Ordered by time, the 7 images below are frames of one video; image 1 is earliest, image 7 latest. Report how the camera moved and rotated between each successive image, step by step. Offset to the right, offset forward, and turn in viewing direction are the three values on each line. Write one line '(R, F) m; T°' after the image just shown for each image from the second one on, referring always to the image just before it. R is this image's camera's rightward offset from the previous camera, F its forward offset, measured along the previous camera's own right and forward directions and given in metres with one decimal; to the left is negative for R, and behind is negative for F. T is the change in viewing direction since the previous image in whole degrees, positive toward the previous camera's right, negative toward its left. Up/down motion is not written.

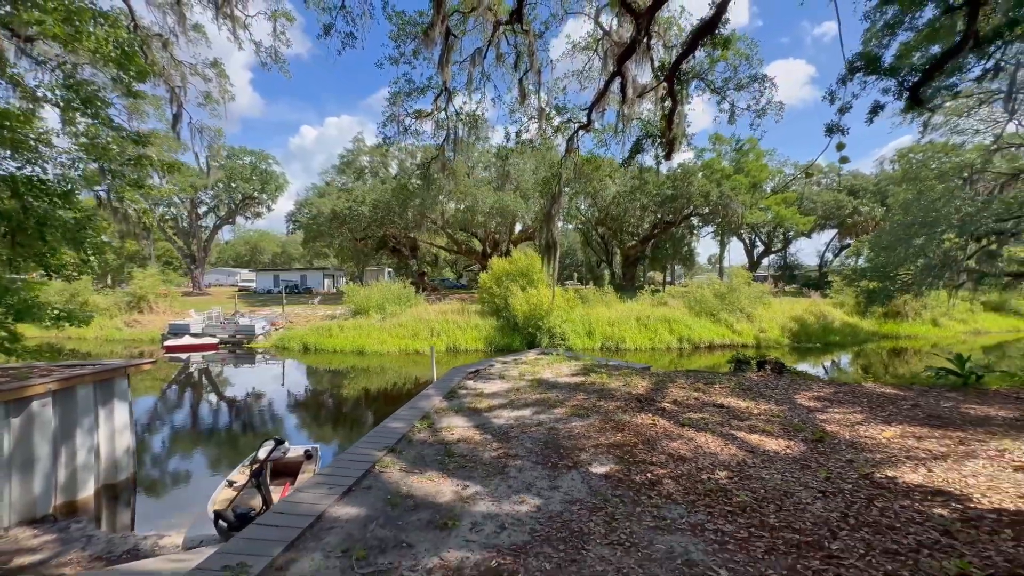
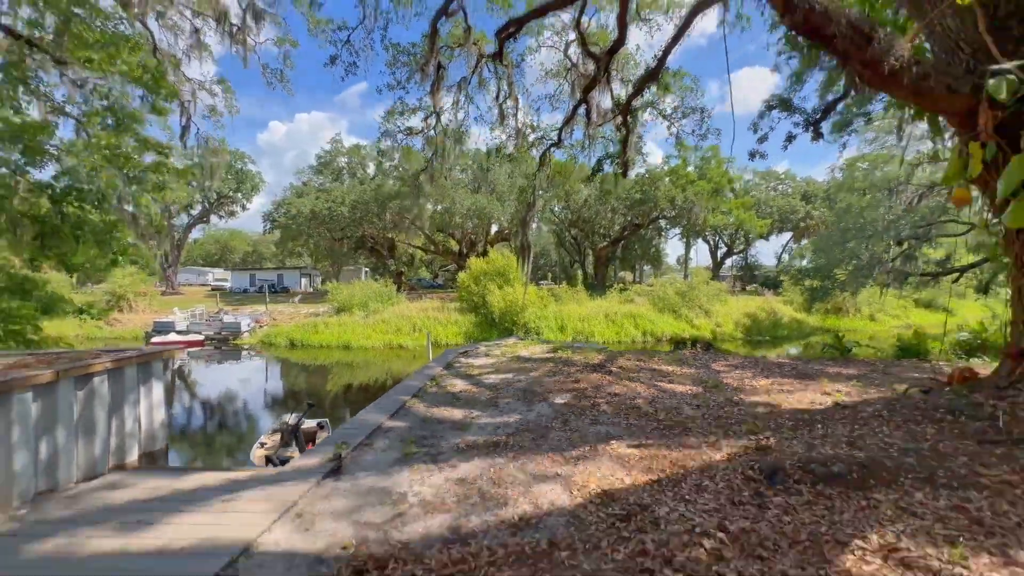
(-0.1, -1.4) m; +3°
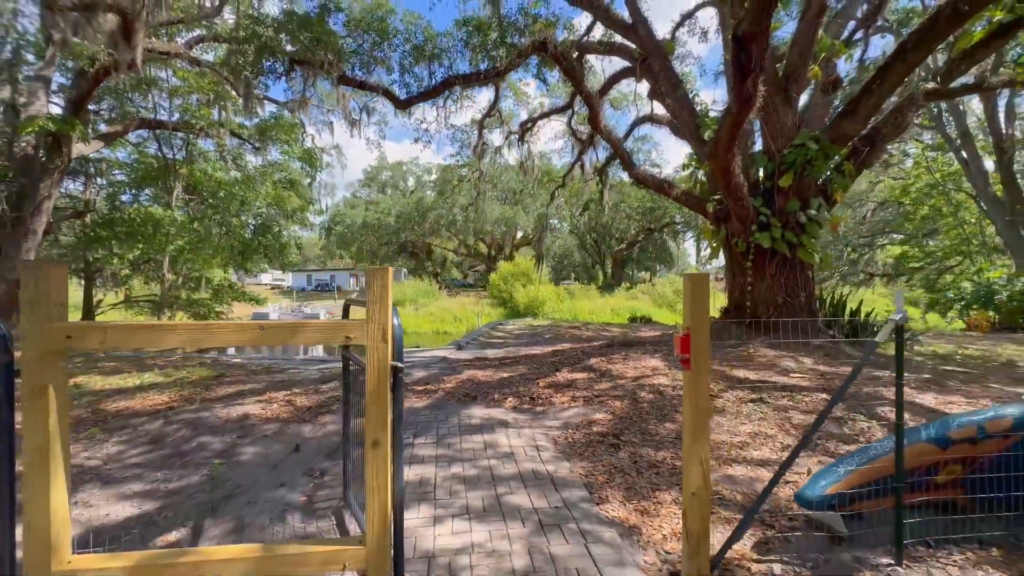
(+0.3, -5.1) m; -3°
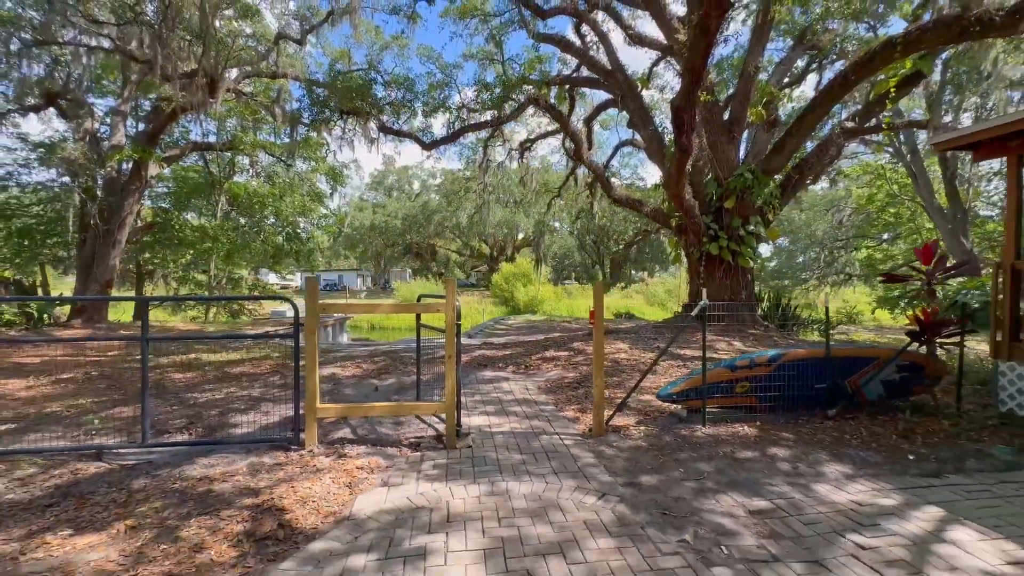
(0.0, -1.9) m; 0°
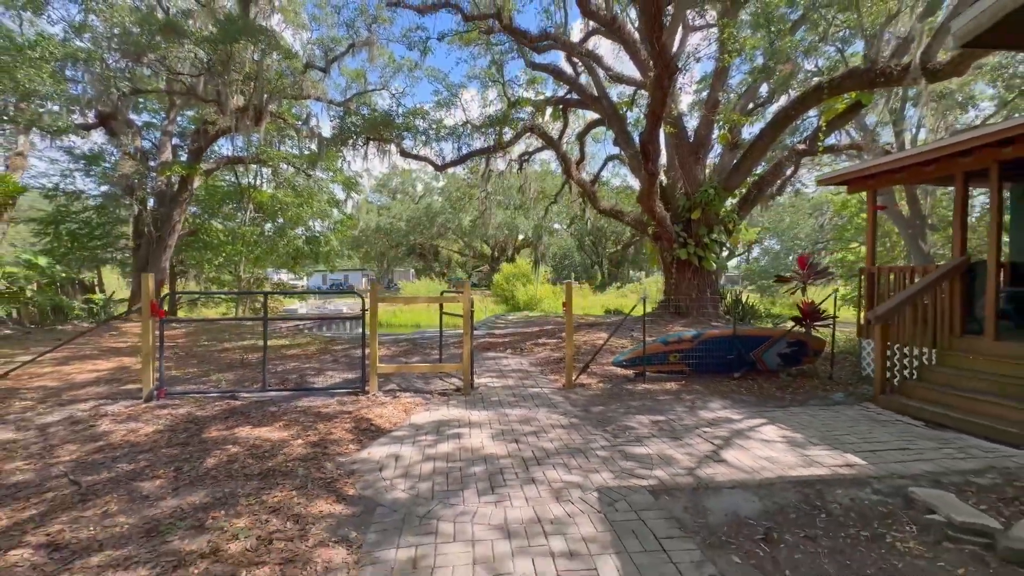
(0.0, -1.6) m; 0°
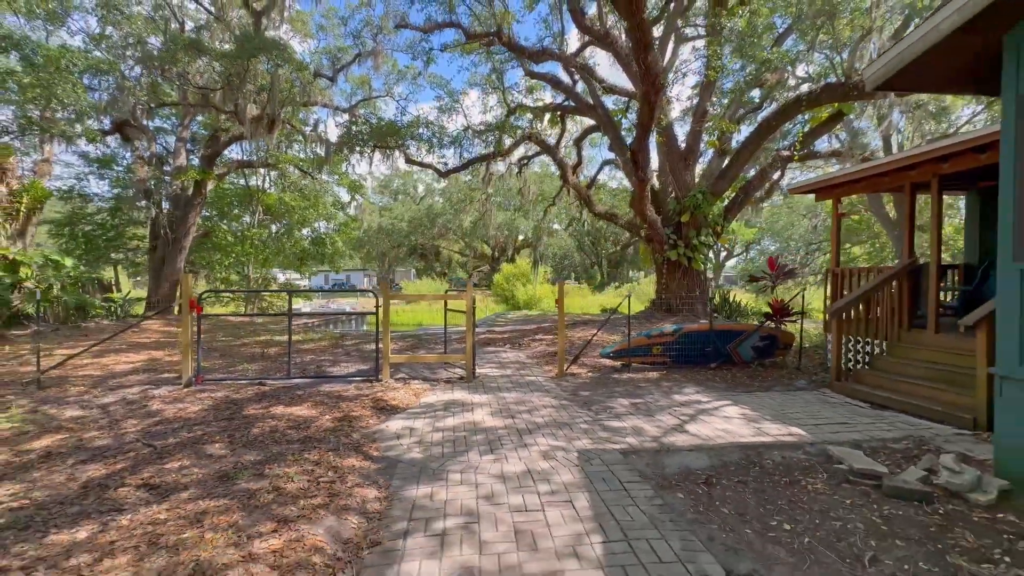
(0.0, -0.6) m; 0°
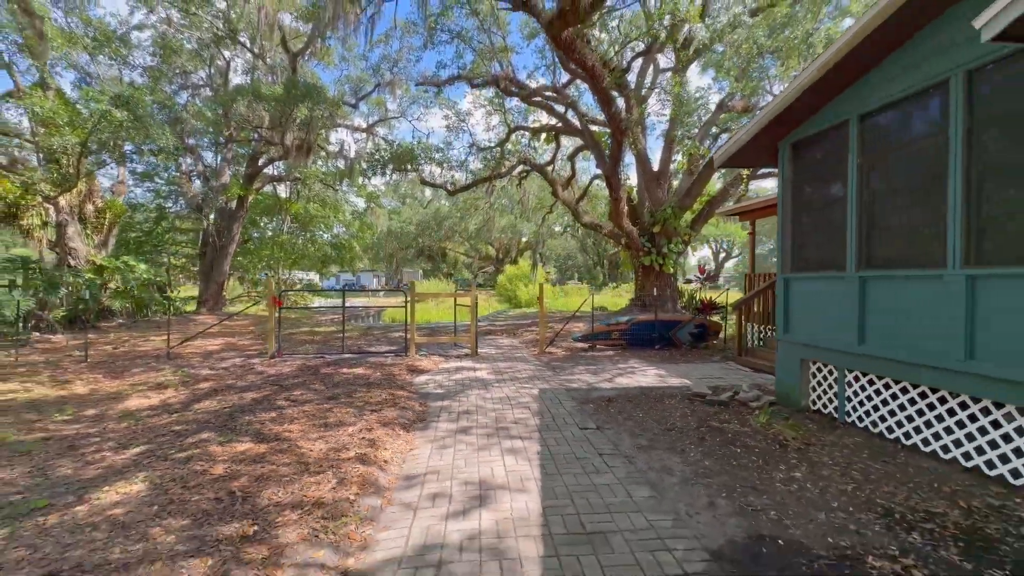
(+0.2, -2.0) m; -1°
